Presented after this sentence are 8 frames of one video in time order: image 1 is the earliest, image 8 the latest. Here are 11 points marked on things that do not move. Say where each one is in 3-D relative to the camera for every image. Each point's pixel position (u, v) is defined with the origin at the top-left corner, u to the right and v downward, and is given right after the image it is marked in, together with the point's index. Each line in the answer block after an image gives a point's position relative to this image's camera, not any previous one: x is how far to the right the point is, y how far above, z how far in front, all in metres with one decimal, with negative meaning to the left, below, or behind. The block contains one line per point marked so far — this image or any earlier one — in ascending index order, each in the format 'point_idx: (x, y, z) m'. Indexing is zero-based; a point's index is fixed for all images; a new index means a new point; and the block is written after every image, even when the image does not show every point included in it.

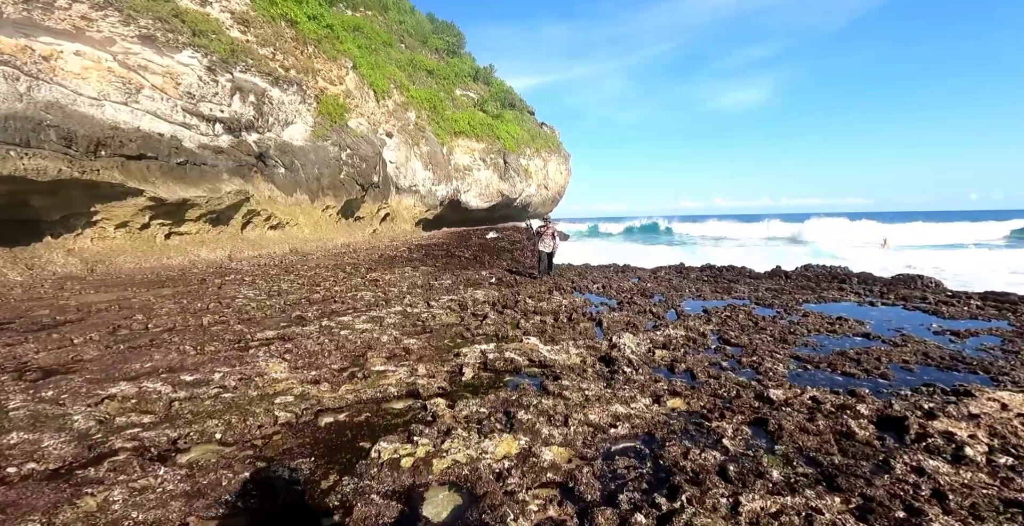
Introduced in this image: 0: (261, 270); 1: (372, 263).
0: (-6.7, -0.3, +14.7) m
1: (-4.4, -0.1, +17.0) m
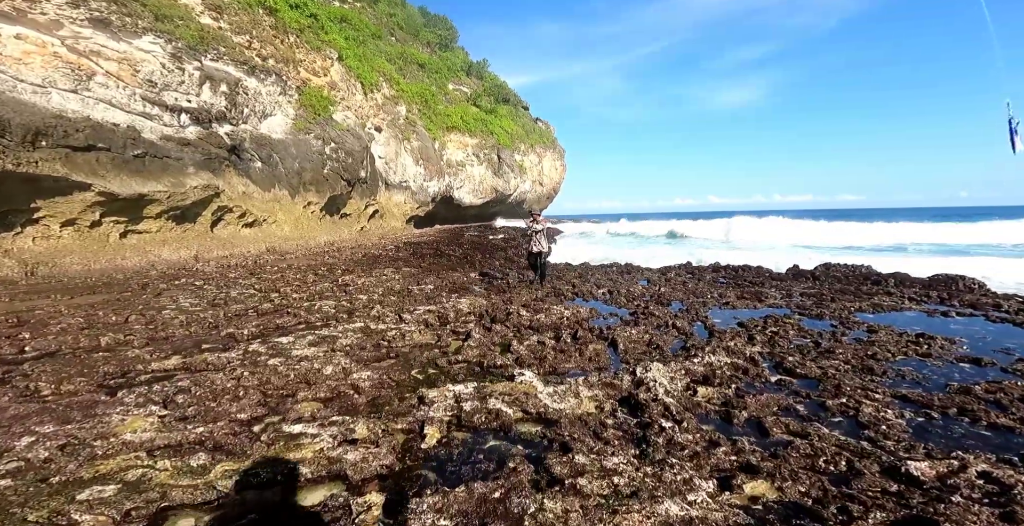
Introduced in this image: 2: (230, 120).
0: (-6.9, -0.3, +13.3) m
1: (-4.6, -0.1, +15.5) m
2: (-9.1, +4.8, +18.9) m
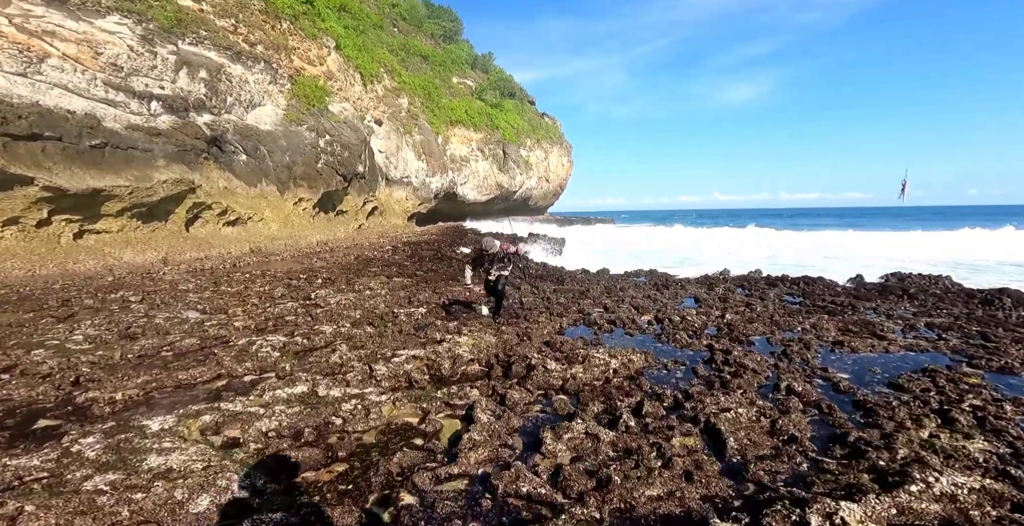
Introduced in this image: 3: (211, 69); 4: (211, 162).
0: (-6.7, -0.5, +11.4) m
1: (-4.3, -0.2, +13.6) m
2: (-8.9, +4.7, +17.0) m
3: (-8.9, +5.9, +17.0) m
4: (-8.8, +3.1, +17.0) m
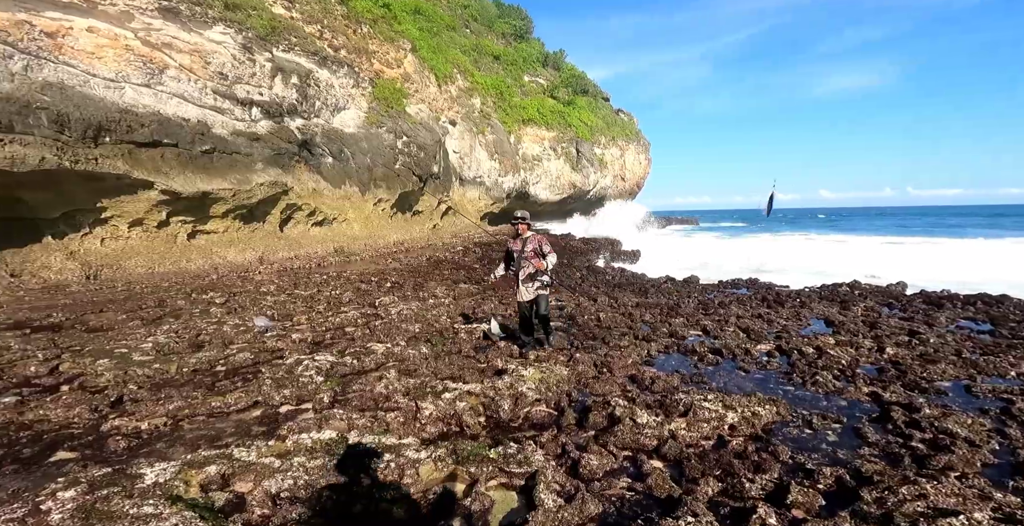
0: (-5.2, -0.5, +11.4) m
1: (-2.6, -0.2, +13.3) m
2: (-6.6, +4.7, +17.3) m
3: (-6.6, +5.9, +17.2) m
4: (-6.5, +3.1, +17.2) m
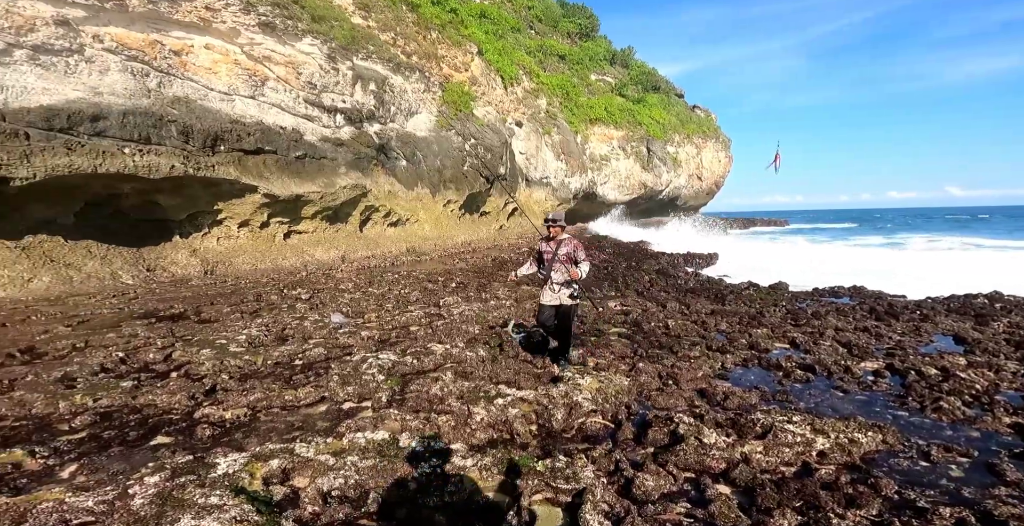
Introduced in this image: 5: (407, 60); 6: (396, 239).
0: (-3.8, -0.5, +11.9) m
1: (-1.0, -0.3, +13.5) m
2: (-4.4, +4.7, +17.9) m
3: (-4.4, +5.9, +17.8) m
4: (-4.4, +3.1, +17.8) m
5: (-3.9, +7.4, +20.0) m
6: (-4.1, +0.8, +19.0) m
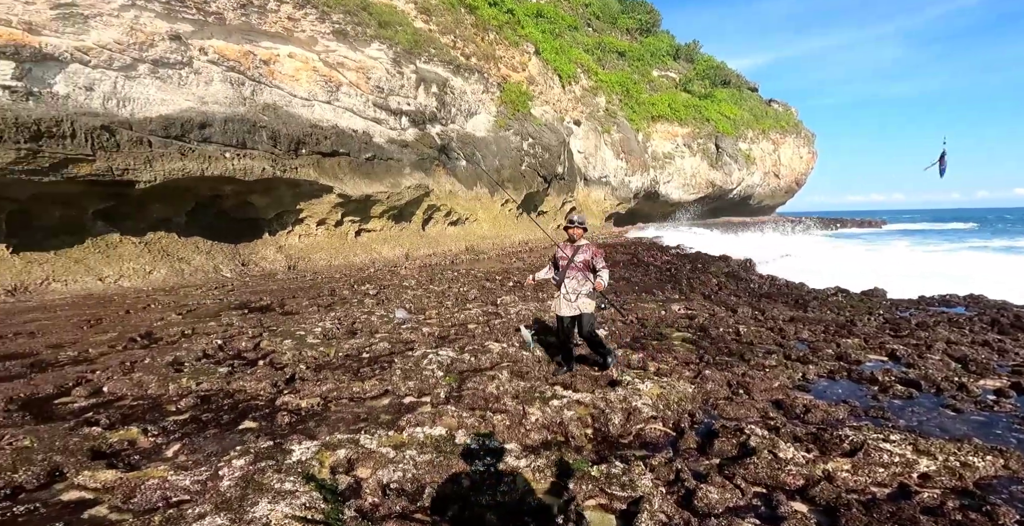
0: (-2.6, -0.5, +12.2) m
1: (+0.4, -0.3, +13.5) m
2: (-2.5, +4.8, +18.3) m
3: (-2.5, +6.0, +18.2) m
4: (-2.5, +3.2, +18.2) m
5: (-1.7, +7.5, +20.3) m
6: (-2.1, +0.9, +19.3) m
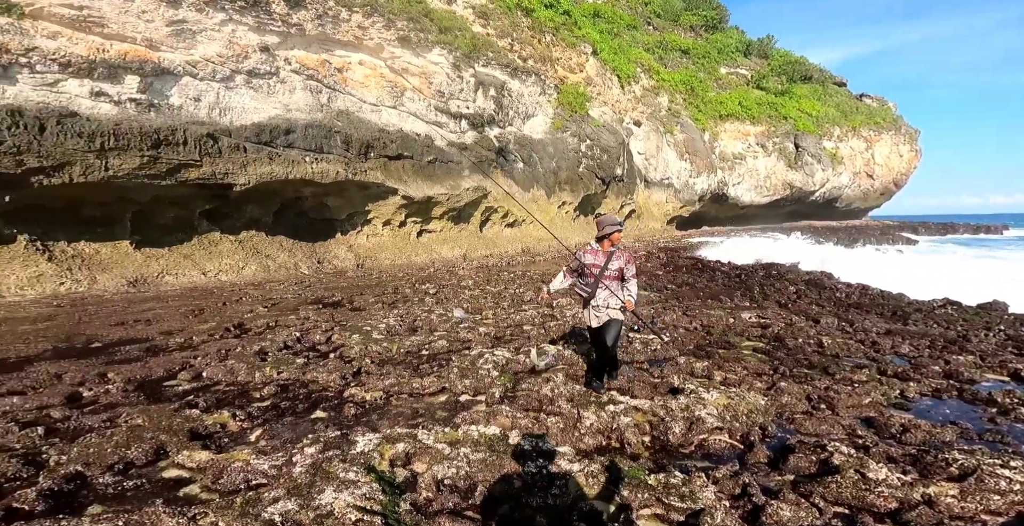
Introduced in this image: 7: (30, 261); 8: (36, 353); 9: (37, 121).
0: (-1.3, -0.5, +12.4) m
1: (+1.8, -0.3, +13.4) m
2: (-0.5, +4.7, +18.4) m
3: (-0.5, +5.9, +18.4) m
4: (-0.5, +3.1, +18.3) m
5: (+0.5, +7.4, +20.4) m
6: (-0.1, +0.8, +19.4) m
7: (-9.0, +0.1, +10.3) m
8: (-6.3, -1.2, +7.3) m
9: (-8.3, +2.5, +9.8) m
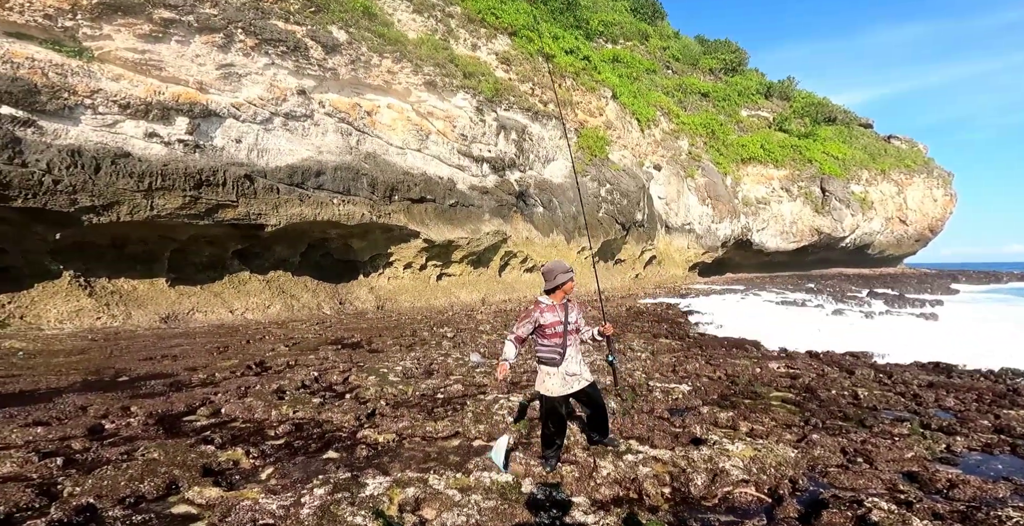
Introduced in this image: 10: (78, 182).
0: (-0.9, -1.4, +12.4) m
1: (+2.2, -1.4, +13.2) m
2: (+0.2, +3.2, +18.7) m
3: (+0.3, +4.5, +18.8) m
4: (+0.2, +1.6, +18.5) m
5: (+1.4, +5.7, +20.9) m
6: (+0.7, -0.7, +19.4) m
7: (-8.6, -0.6, +10.6) m
8: (-6.1, -1.7, +7.4) m
9: (-7.9, +1.9, +10.2) m
10: (-8.0, +1.5, +10.0) m
